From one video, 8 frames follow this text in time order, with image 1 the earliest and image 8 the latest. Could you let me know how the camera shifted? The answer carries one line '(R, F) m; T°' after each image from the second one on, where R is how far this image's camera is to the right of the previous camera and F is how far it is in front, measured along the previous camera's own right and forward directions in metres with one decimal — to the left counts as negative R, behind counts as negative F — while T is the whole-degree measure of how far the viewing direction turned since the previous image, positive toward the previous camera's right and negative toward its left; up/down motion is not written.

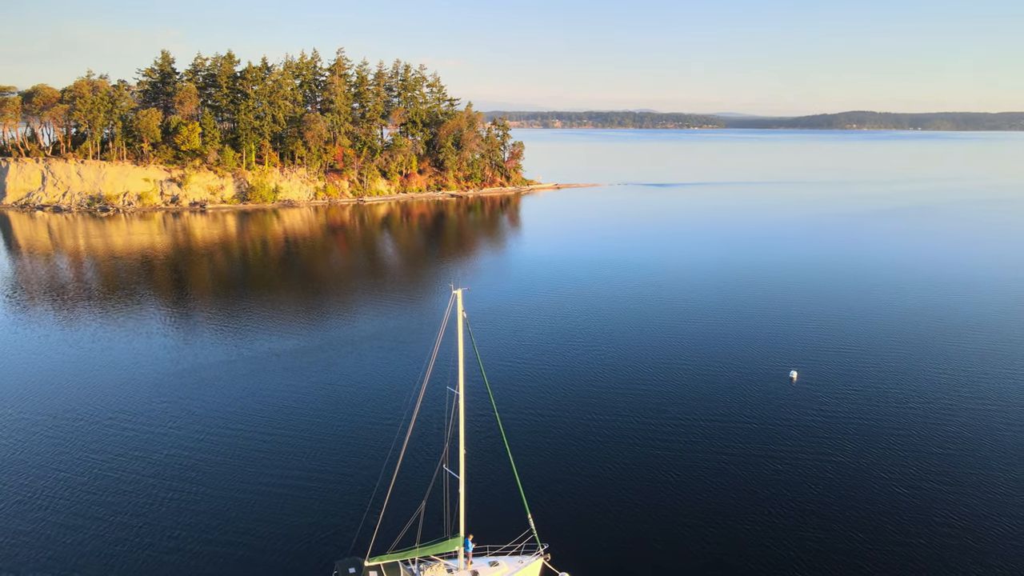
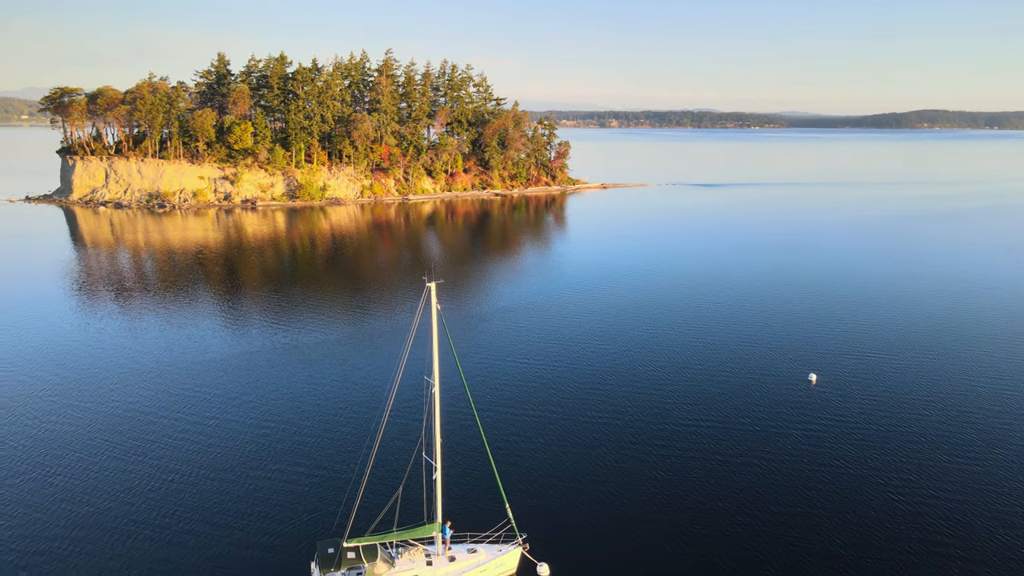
(+1.6, -0.2) m; -4°
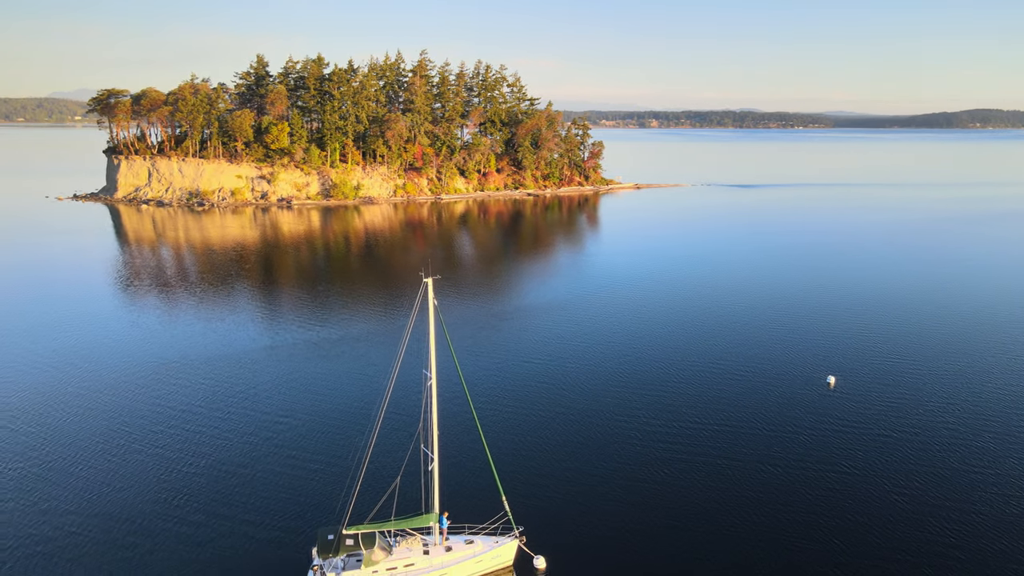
(+0.9, -0.2) m; -3°
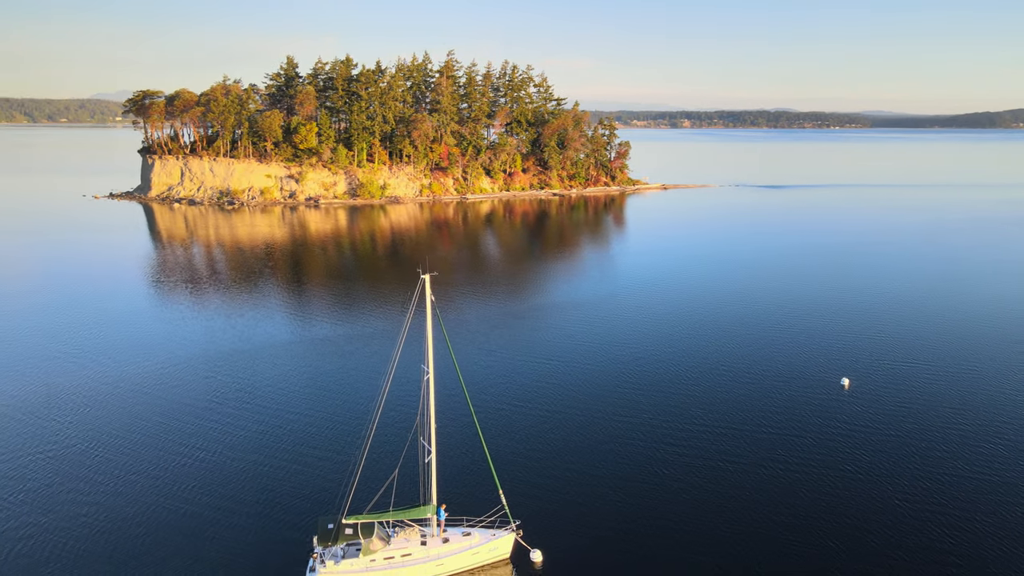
(+0.7, -0.2) m; -2°
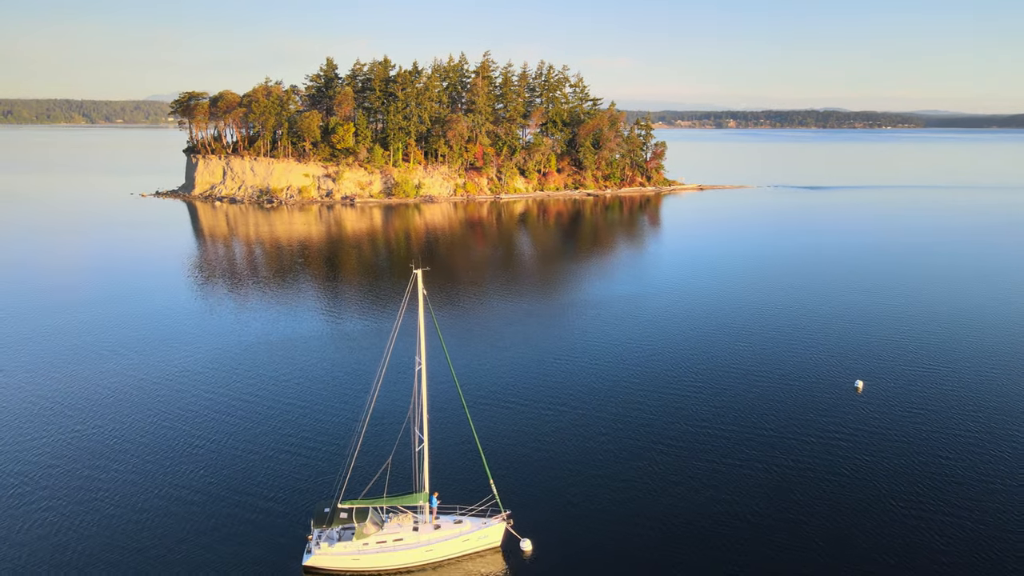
(+1.1, -0.4) m; -3°
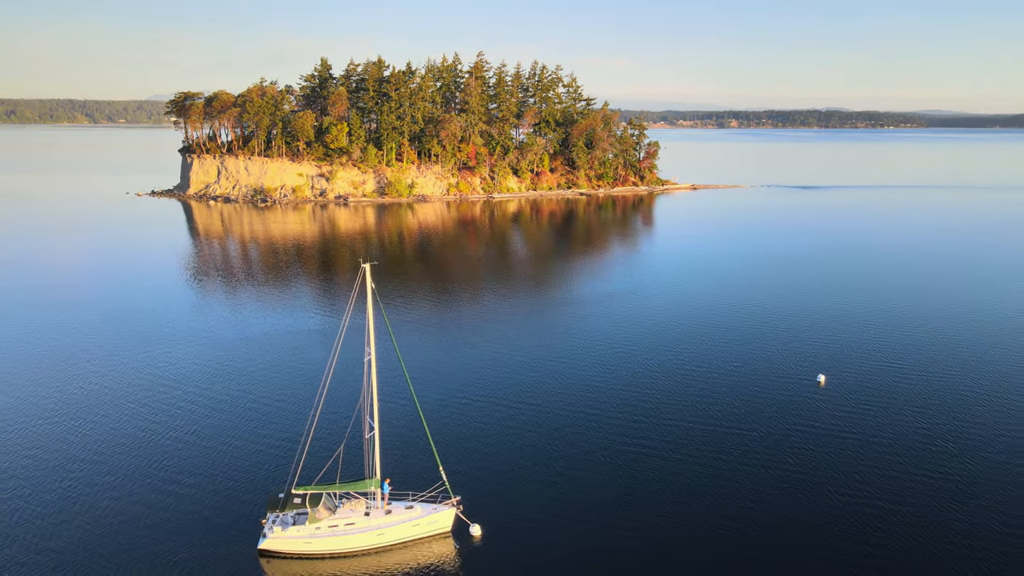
(+1.3, -0.6) m; 0°
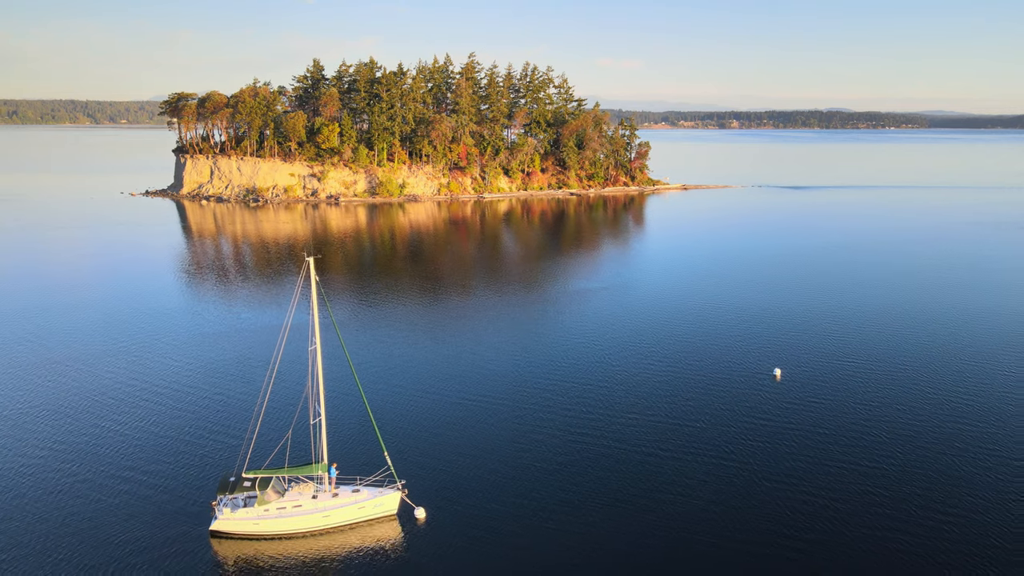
(+1.5, -0.8) m; 0°
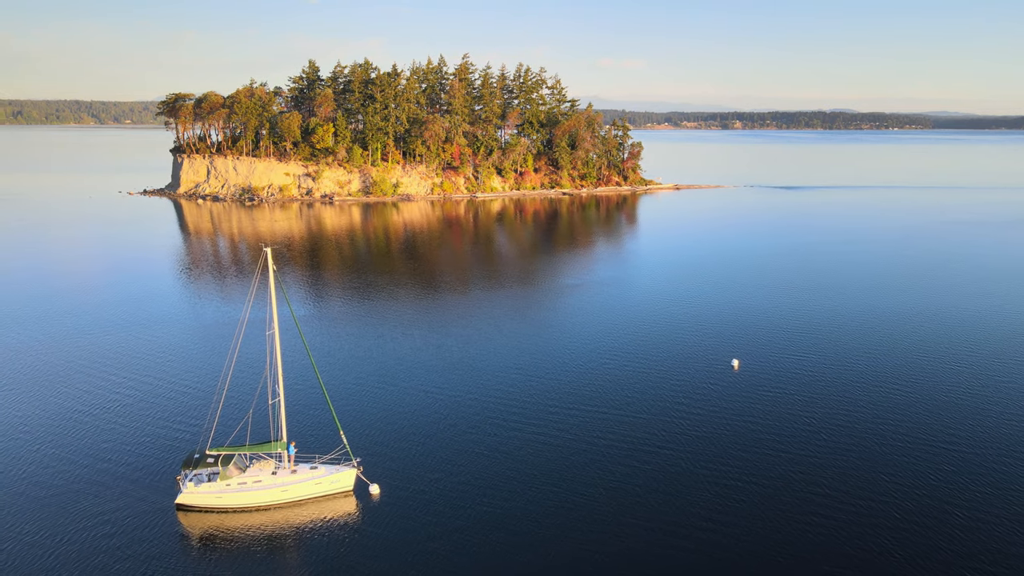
(+1.5, -1.2) m; 0°
